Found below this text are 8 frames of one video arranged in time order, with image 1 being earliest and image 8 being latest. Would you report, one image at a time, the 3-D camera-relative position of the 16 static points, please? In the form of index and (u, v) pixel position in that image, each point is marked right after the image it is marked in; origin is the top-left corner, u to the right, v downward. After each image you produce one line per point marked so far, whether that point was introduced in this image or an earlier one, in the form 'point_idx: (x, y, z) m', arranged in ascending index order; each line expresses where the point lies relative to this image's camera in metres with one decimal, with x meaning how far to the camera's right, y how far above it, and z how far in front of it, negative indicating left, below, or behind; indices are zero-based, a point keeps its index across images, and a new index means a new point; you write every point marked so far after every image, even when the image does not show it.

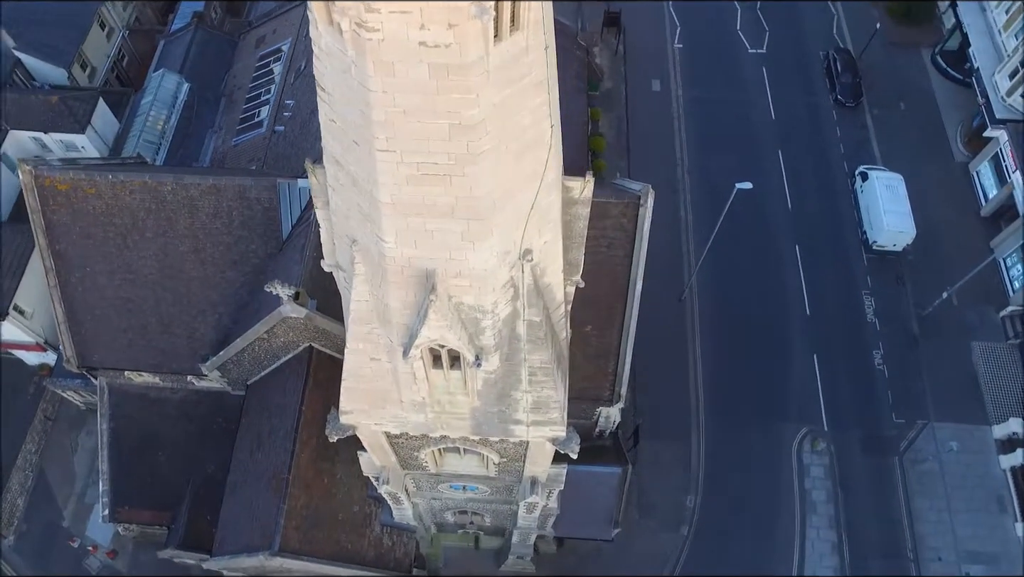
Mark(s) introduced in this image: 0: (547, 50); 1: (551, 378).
0: (+0.3, +2.0, +5.9) m
1: (+0.5, -1.2, +9.7) m
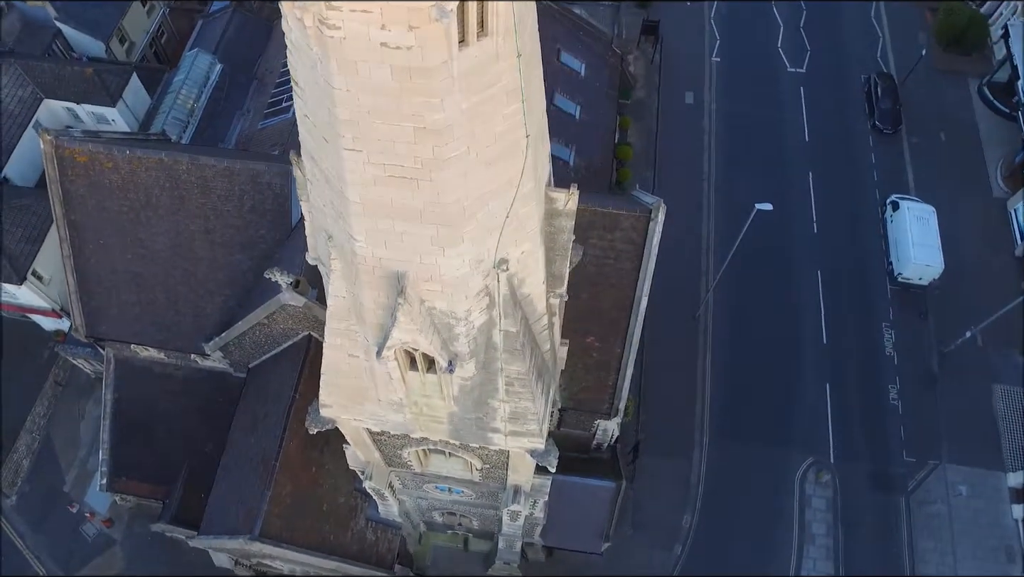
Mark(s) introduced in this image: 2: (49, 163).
0: (+0.1, +1.9, +5.7) m
1: (+0.2, -1.4, +9.6) m
2: (-11.2, +3.0, +16.9) m
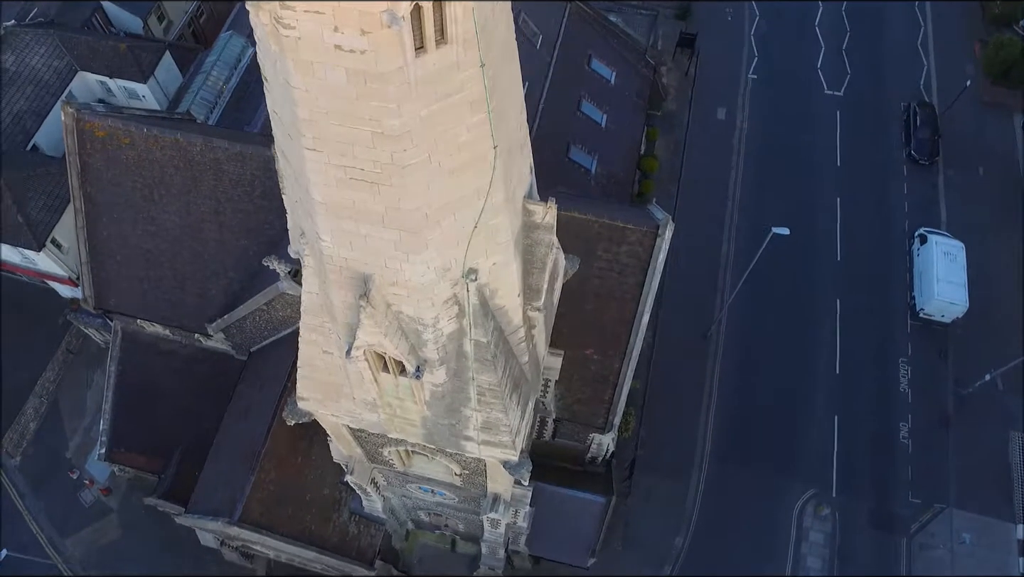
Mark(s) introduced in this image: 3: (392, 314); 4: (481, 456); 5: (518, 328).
0: (-0.2, +1.7, +5.6) m
1: (-0.2, -1.5, +9.4) m
2: (-10.9, +3.8, +17.3) m
3: (-1.3, -0.3, +7.8) m
4: (-0.5, -2.6, +11.0) m
5: (+0.1, -0.5, +9.0) m
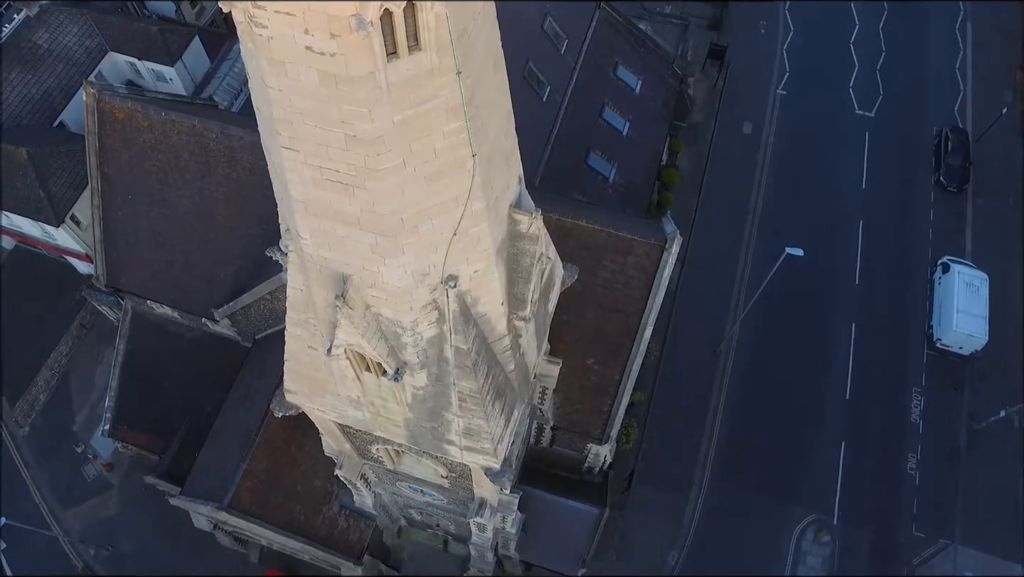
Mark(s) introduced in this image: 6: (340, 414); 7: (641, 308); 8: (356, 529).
0: (-0.4, +1.7, +5.5) m
1: (-0.4, -1.6, +9.4) m
2: (-10.5, +4.3, +17.5) m
3: (-1.6, -0.3, +7.8) m
4: (-0.8, -2.7, +10.9) m
5: (-0.1, -0.6, +9.0) m
6: (-2.6, -1.9, +10.8) m
7: (+3.1, -0.4, +17.0) m
8: (-3.8, -6.0, +17.4) m
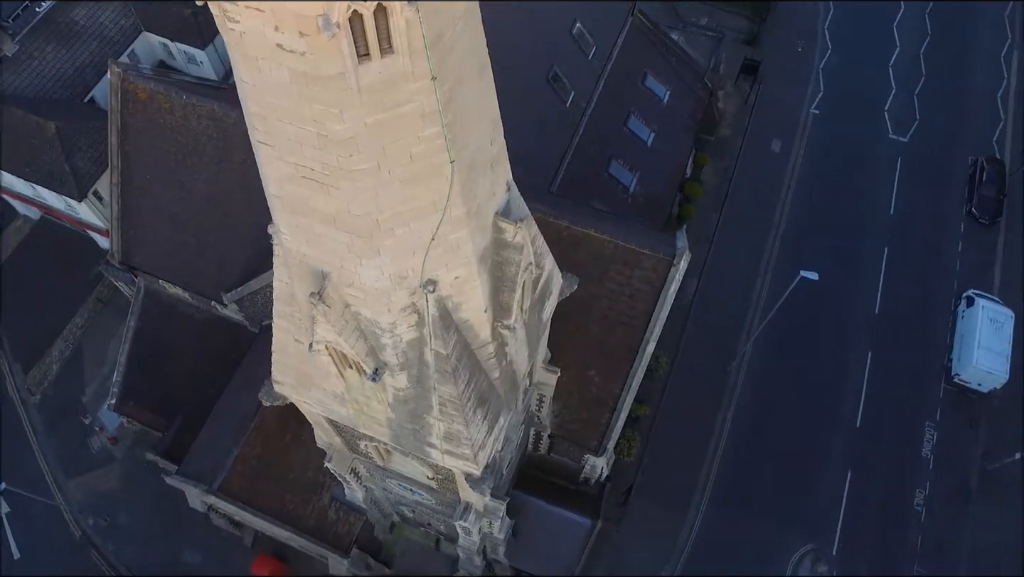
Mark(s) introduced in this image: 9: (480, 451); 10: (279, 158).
0: (-0.5, +1.6, +5.4) m
1: (-0.7, -1.7, +9.3) m
2: (-10.1, +4.9, +17.8) m
3: (-1.8, -0.3, +7.7) m
4: (-1.0, -2.7, +10.9) m
5: (-0.3, -0.7, +8.9) m
6: (-2.9, -1.8, +10.8) m
7: (+3.2, -0.8, +16.8) m
8: (-4.1, -5.8, +17.4) m
9: (-0.5, -2.4, +10.4) m
10: (-2.0, +1.1, +5.9) m
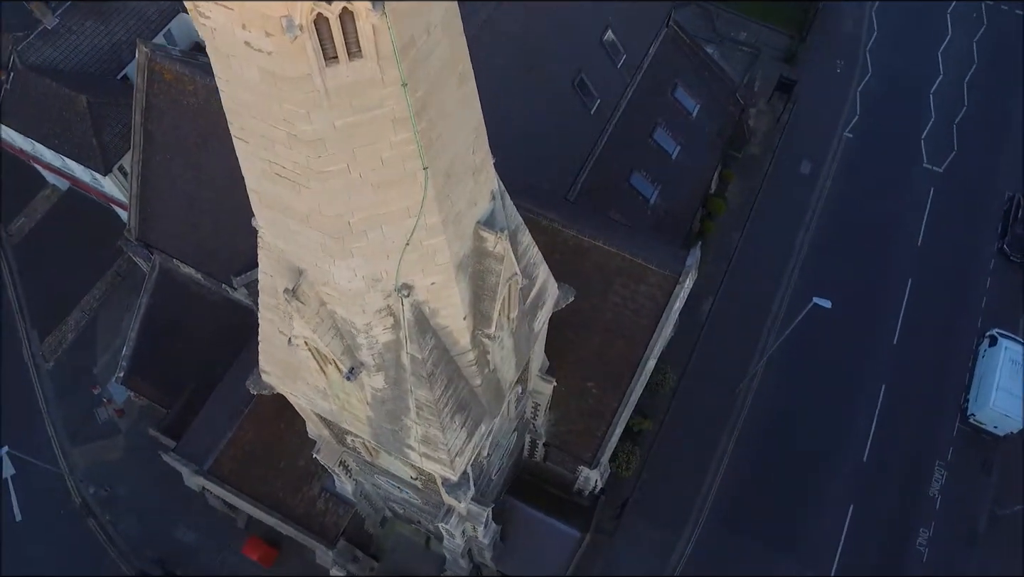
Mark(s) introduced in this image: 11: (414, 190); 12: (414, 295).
0: (-0.8, +1.5, +5.4) m
1: (-1.0, -1.7, +9.3) m
2: (-9.6, +5.5, +18.1) m
3: (-2.0, -0.3, +7.7) m
4: (-1.4, -2.7, +10.8) m
5: (-0.6, -0.8, +8.8) m
6: (-3.1, -1.7, +10.8) m
7: (+3.2, -1.1, +16.6) m
8: (-4.4, -5.6, +17.5) m
9: (-0.8, -2.5, +10.3) m
10: (-2.2, +1.1, +5.9) m
11: (-0.9, +0.9, +6.2) m
12: (-1.0, -0.1, +7.4) m
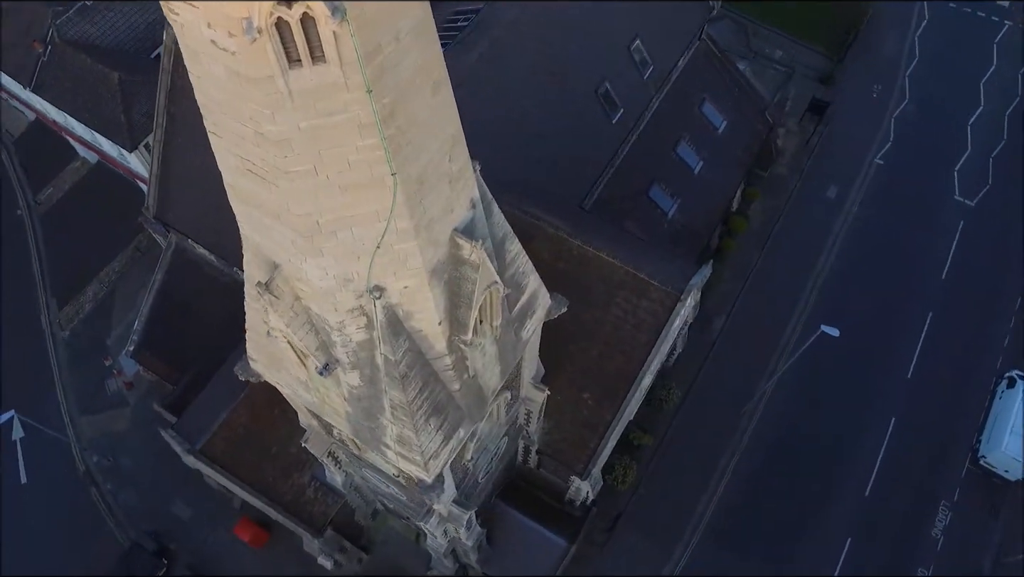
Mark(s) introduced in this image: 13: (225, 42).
0: (-1.0, +1.5, +5.4) m
1: (-1.3, -1.8, +9.3) m
2: (-9.0, +6.1, +18.4) m
3: (-2.3, -0.2, +7.8) m
4: (-1.7, -2.7, +10.9) m
5: (-0.9, -0.8, +8.8) m
6: (-3.4, -1.6, +10.9) m
7: (+3.1, -1.5, +16.4) m
8: (-4.7, -5.4, +17.6) m
9: (-1.2, -2.5, +10.3) m
10: (-2.4, +1.2, +6.0) m
11: (-1.1, +0.8, +6.2) m
12: (-1.3, -0.1, +7.5) m
13: (-2.0, +1.7, +4.8) m
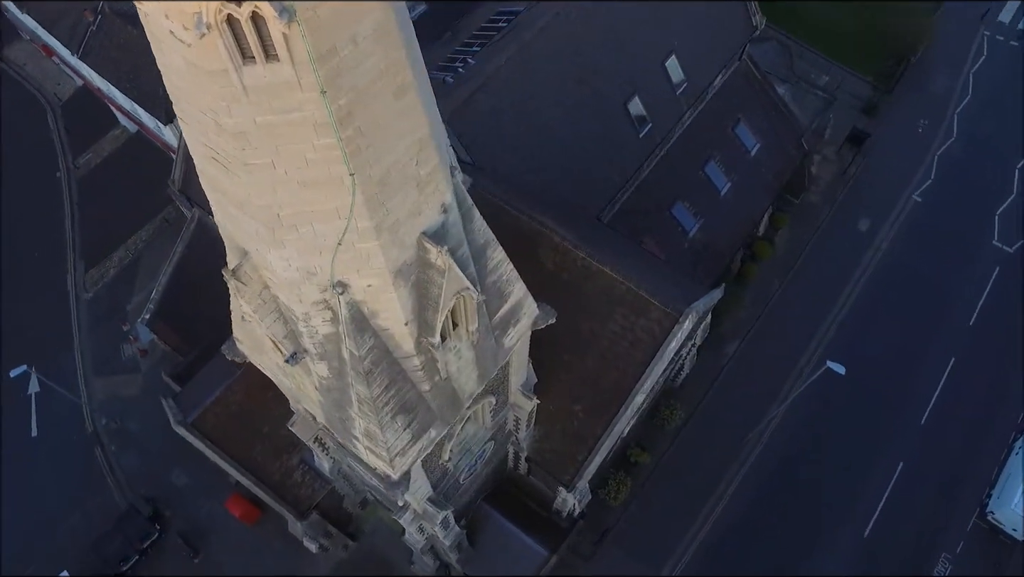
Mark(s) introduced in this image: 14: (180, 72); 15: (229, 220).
0: (-1.4, +1.5, +5.5) m
1: (-1.8, -1.7, +9.4) m
2: (-8.3, +6.8, +18.9) m
3: (-2.7, -0.1, +7.9) m
4: (-2.2, -2.7, +11.0) m
5: (-1.3, -0.8, +8.9) m
6: (-3.8, -1.4, +11.1) m
7: (+3.0, -1.9, +16.3) m
8: (-5.2, -5.0, +17.9) m
9: (-1.7, -2.5, +10.4) m
10: (-2.8, +1.3, +6.2) m
11: (-1.5, +0.9, +6.3) m
12: (-1.7, -0.1, +7.5) m
13: (-2.3, +1.8, +4.9) m
14: (-2.5, +1.7, +5.4) m
15: (-2.9, +0.7, +7.1) m
